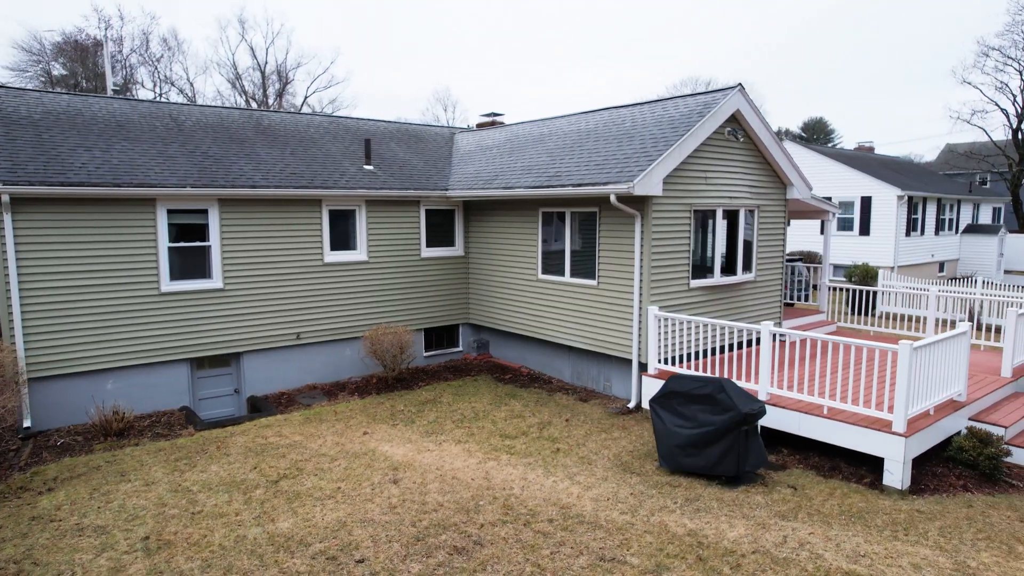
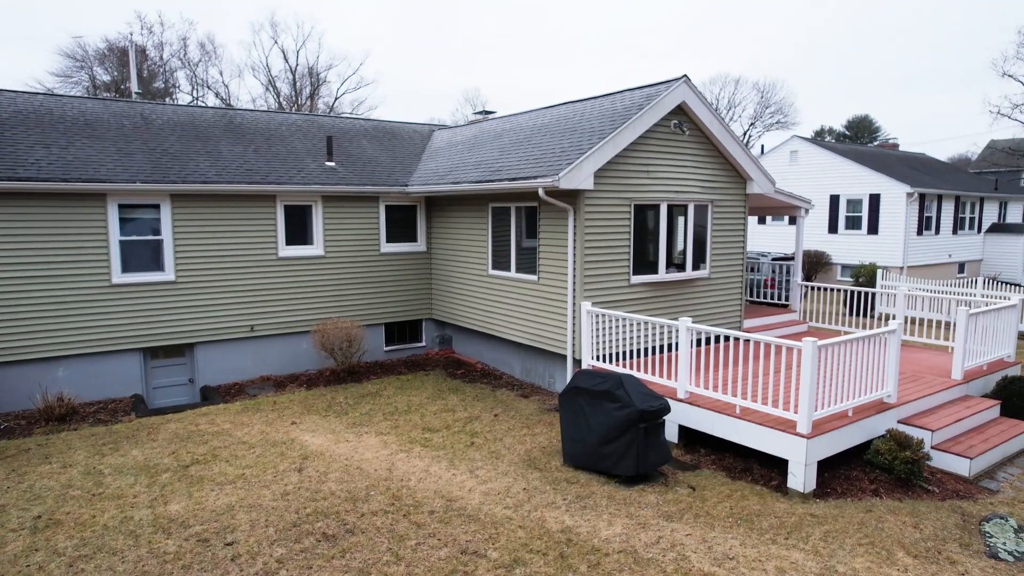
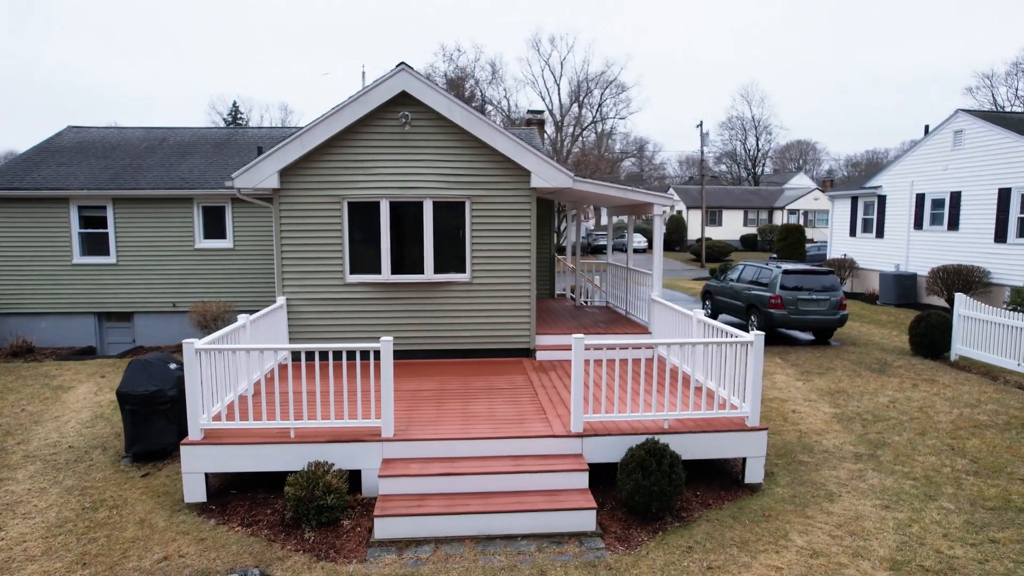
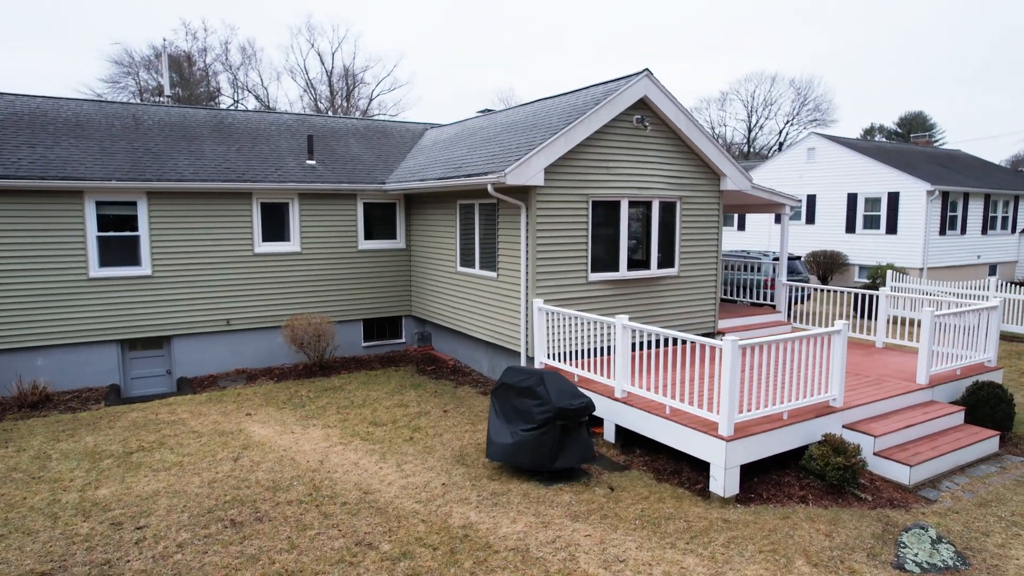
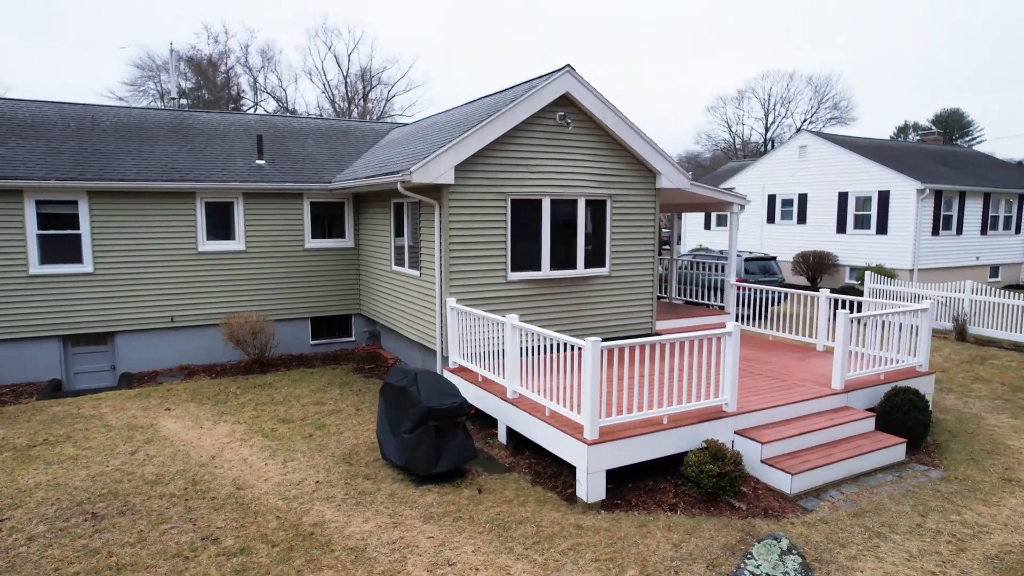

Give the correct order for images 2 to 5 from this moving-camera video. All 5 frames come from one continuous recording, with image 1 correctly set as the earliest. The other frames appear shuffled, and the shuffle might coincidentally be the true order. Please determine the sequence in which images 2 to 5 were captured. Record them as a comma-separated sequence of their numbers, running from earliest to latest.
2, 4, 5, 3
